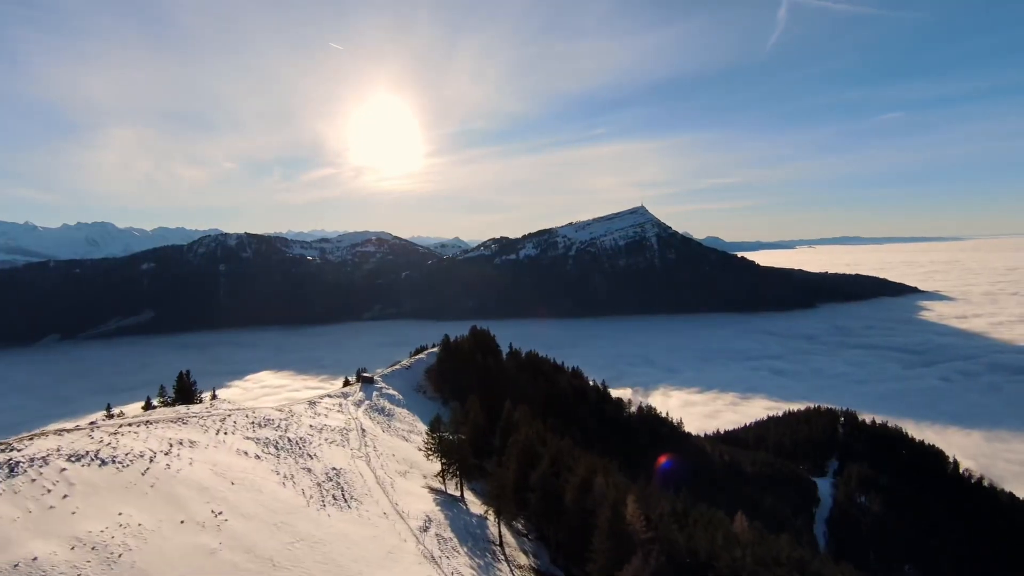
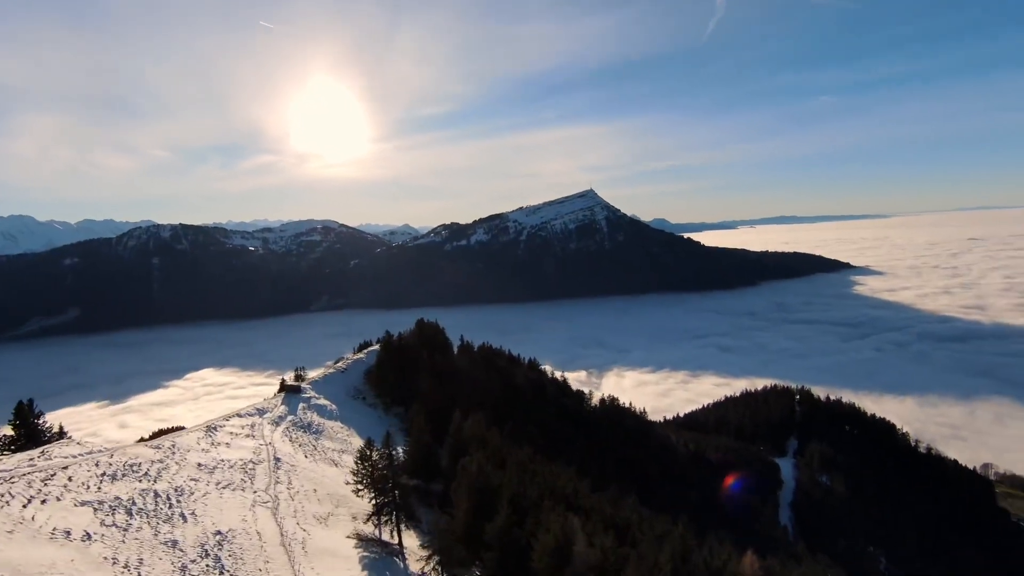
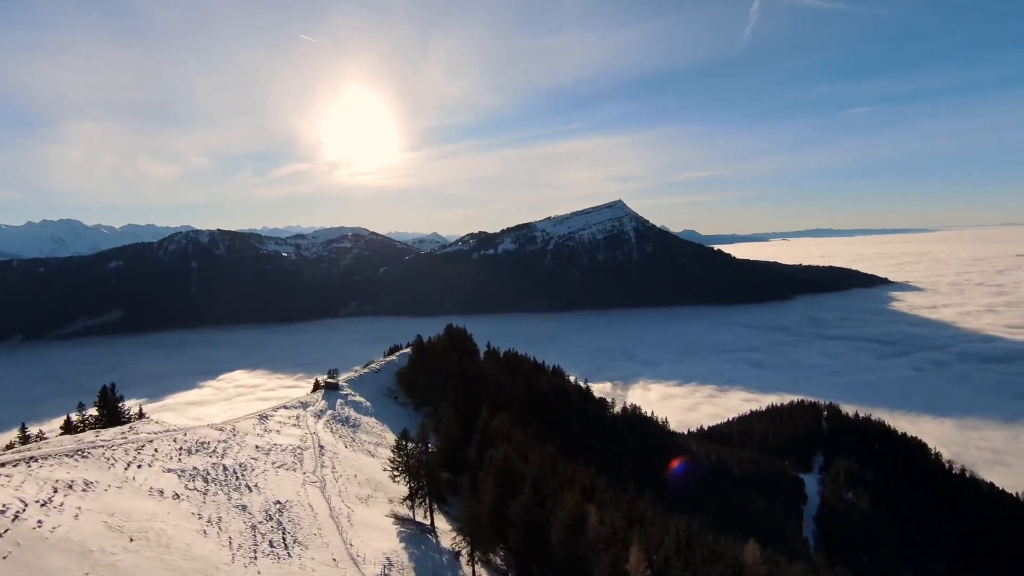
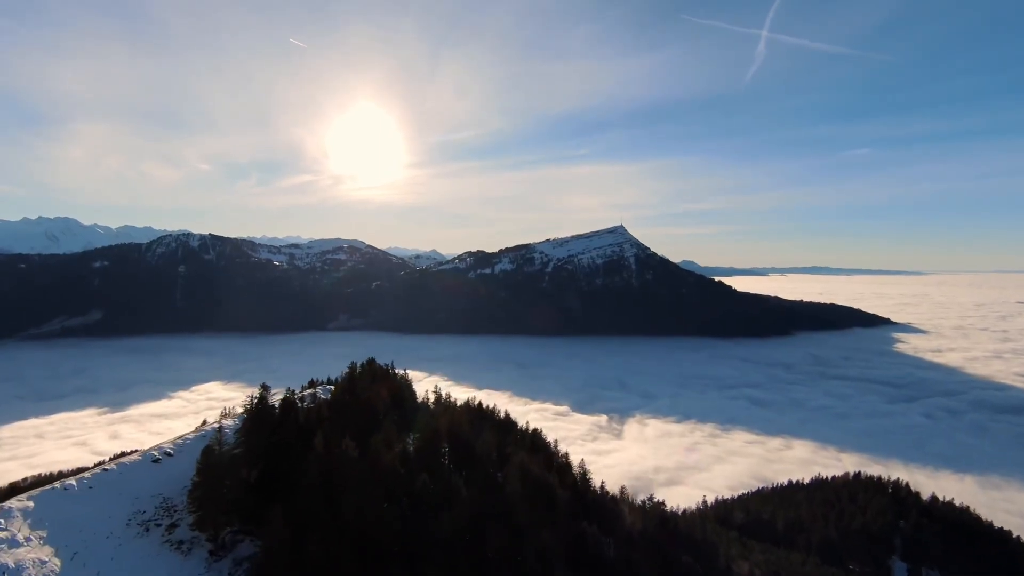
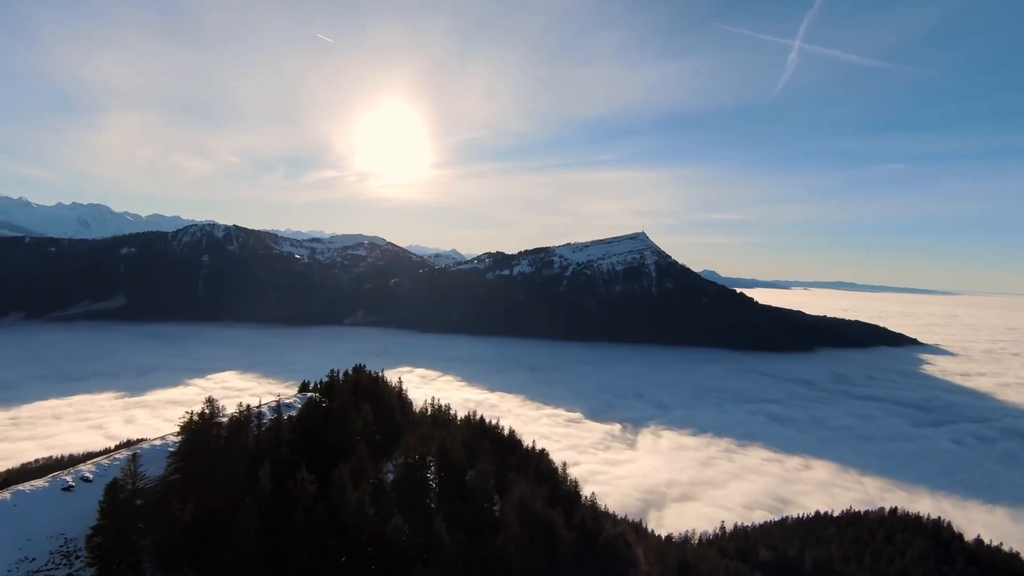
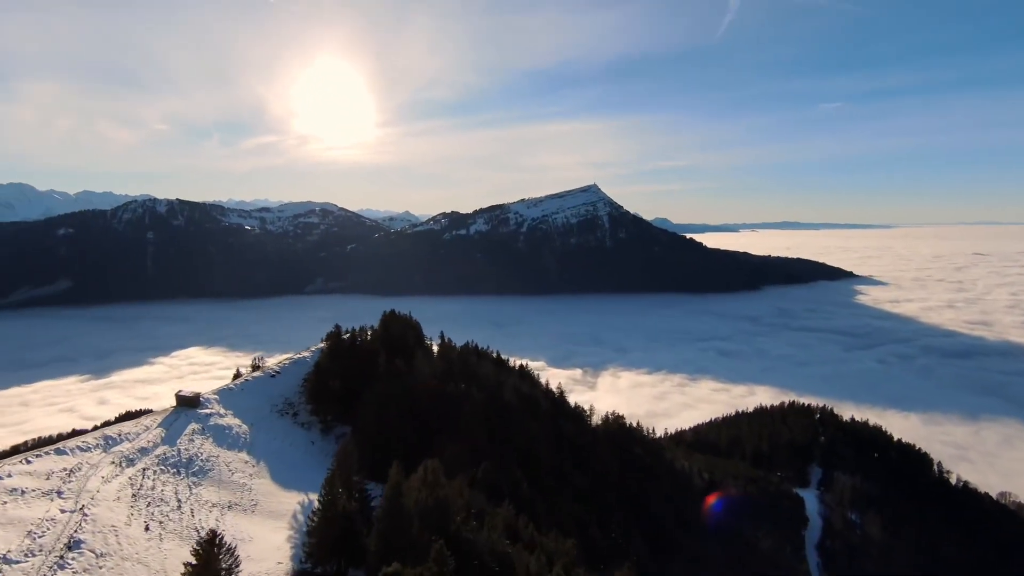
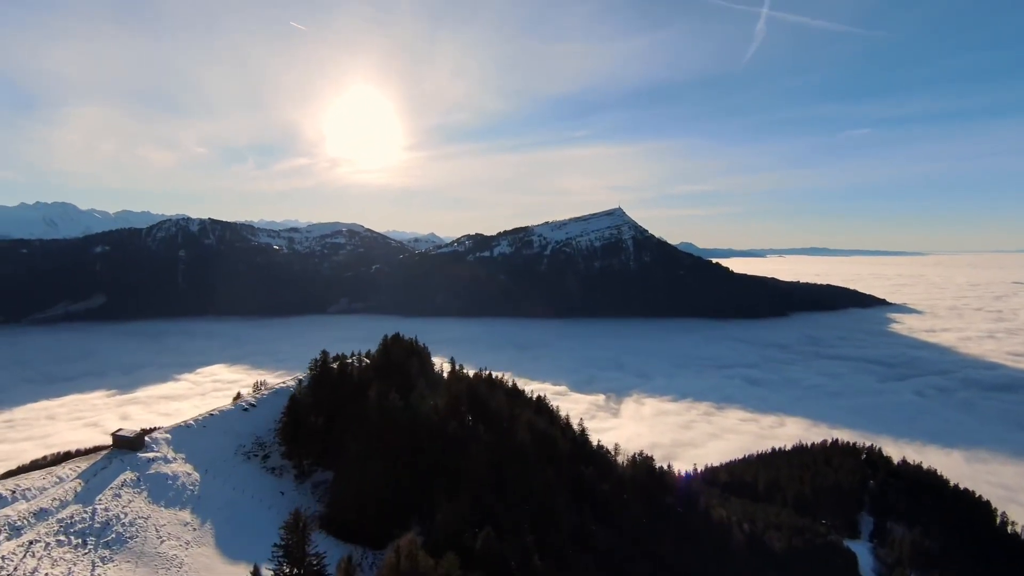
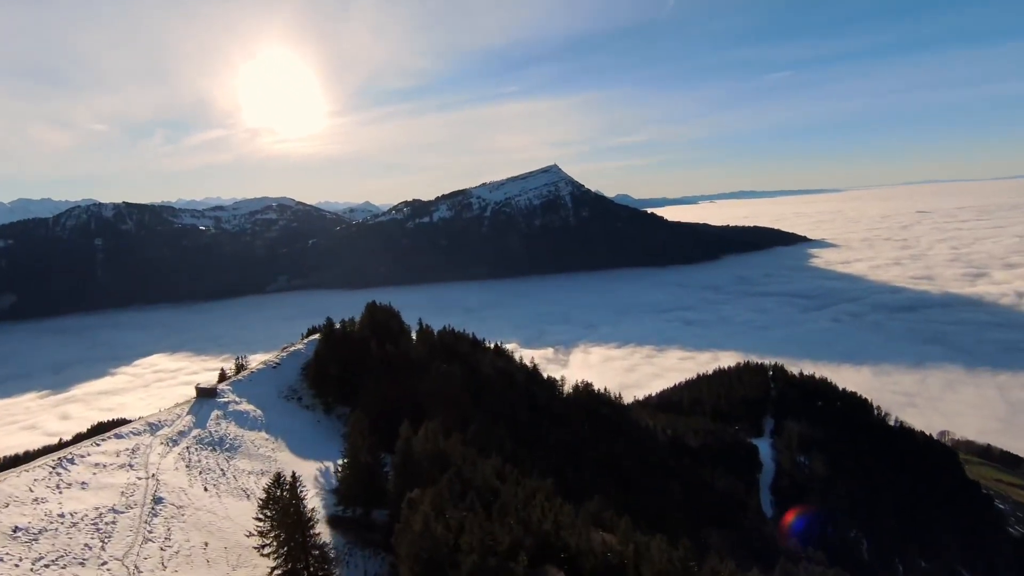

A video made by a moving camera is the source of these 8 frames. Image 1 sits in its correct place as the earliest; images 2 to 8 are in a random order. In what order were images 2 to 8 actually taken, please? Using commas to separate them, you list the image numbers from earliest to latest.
3, 2, 8, 6, 7, 4, 5
